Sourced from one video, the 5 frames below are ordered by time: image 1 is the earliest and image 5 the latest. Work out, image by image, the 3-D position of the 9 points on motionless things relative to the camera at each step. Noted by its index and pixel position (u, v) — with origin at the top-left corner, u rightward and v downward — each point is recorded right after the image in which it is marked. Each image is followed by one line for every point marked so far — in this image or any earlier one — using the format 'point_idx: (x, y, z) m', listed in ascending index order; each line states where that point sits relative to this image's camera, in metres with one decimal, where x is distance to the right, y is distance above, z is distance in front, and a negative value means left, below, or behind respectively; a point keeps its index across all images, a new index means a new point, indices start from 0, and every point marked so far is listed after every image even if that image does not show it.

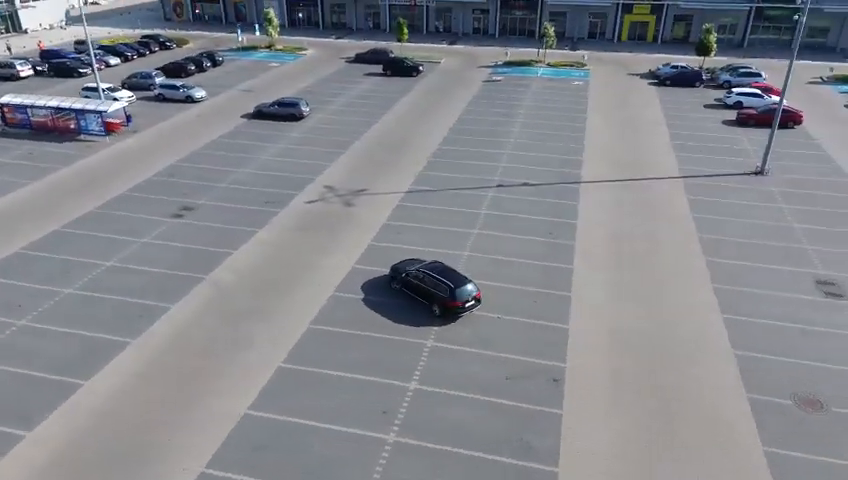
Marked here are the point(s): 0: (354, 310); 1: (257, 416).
0: (-2.2, -2.2, +19.3) m
1: (-4.1, -4.3, +15.1) m
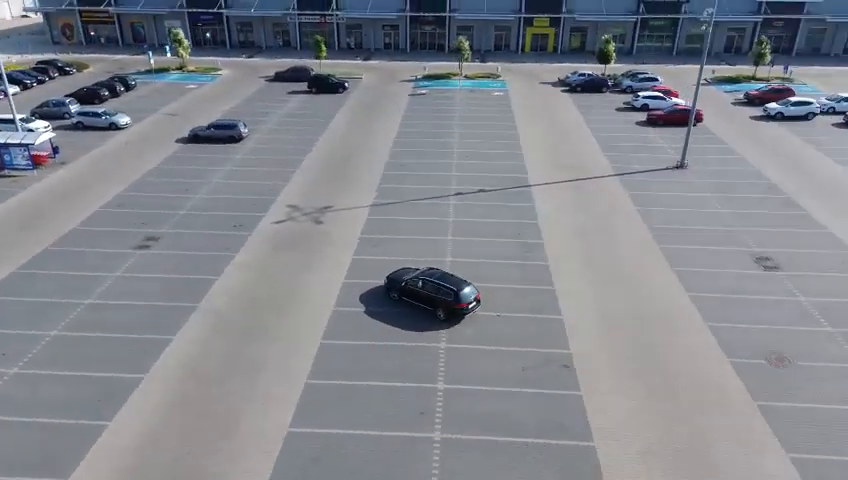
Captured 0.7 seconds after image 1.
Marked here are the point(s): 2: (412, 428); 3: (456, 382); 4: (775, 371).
0: (-2.1, -2.6, +19.8) m
1: (-3.1, -4.8, +15.3) m
2: (-0.3, -4.7, +15.5) m
3: (+0.9, -4.0, +17.1) m
4: (+10.1, -3.8, +17.8) m
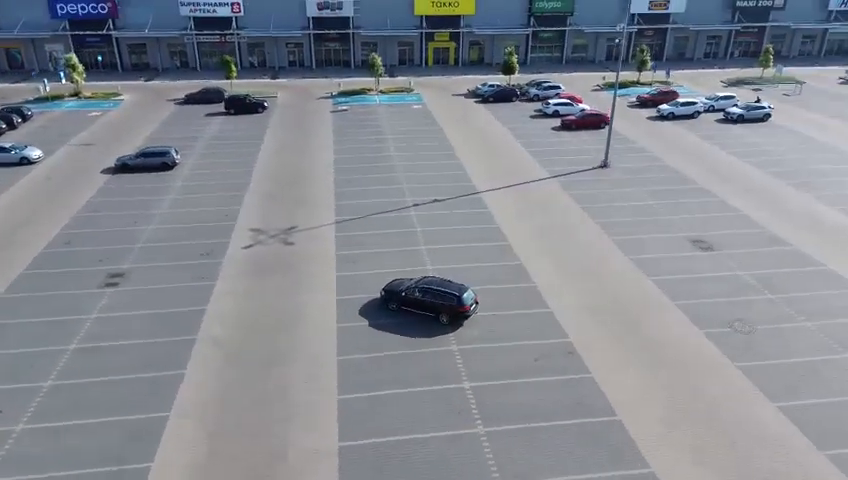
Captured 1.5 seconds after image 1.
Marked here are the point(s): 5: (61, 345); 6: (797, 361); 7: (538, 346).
0: (-1.9, -3.1, +20.4) m
1: (-1.9, -5.2, +15.7) m
2: (+0.8, -5.0, +16.4) m
3: (+1.6, -4.1, +18.3) m
4: (+10.5, -3.2, +20.6) m
5: (-11.6, -3.3, +19.7) m
6: (+11.7, -3.8, +19.4) m
7: (+3.6, -3.4, +19.9) m
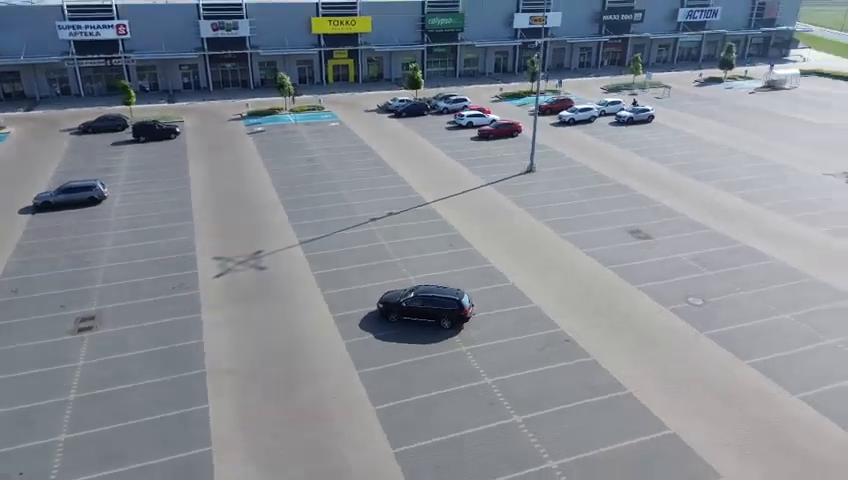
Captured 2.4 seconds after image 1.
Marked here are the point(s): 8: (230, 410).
0: (-1.6, -3.7, +21.0) m
1: (-0.5, -5.6, +16.5) m
2: (+2.0, -5.1, +17.7) m
3: (+2.3, -4.3, +19.6) m
4: (+10.5, -2.6, +23.7) m
5: (-10.9, -4.7, +18.4) m
6: (+11.9, -3.1, +22.8) m
7: (+3.9, -3.4, +21.7) m
8: (-5.7, -4.9, +18.0) m
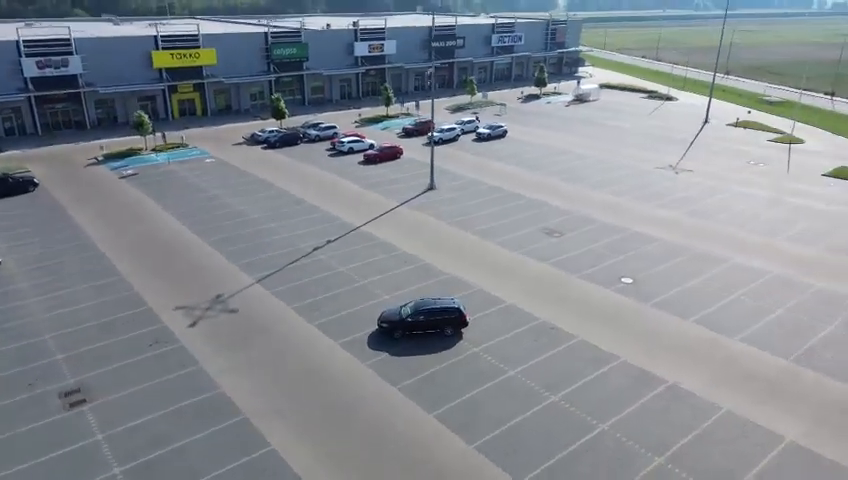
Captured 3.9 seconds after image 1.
0: (-1.0, -4.4, +22.2) m
1: (+1.7, -6.0, +18.2) m
2: (+3.6, -5.3, +20.1) m
3: (+3.3, -4.5, +22.1) m
4: (+9.5, -2.1, +28.4) m
5: (-8.8, -6.4, +16.9) m
6: (+11.2, -2.4, +28.0) m
7: (+4.0, -3.6, +24.5) m
8: (-3.7, -6.0, +18.0) m
